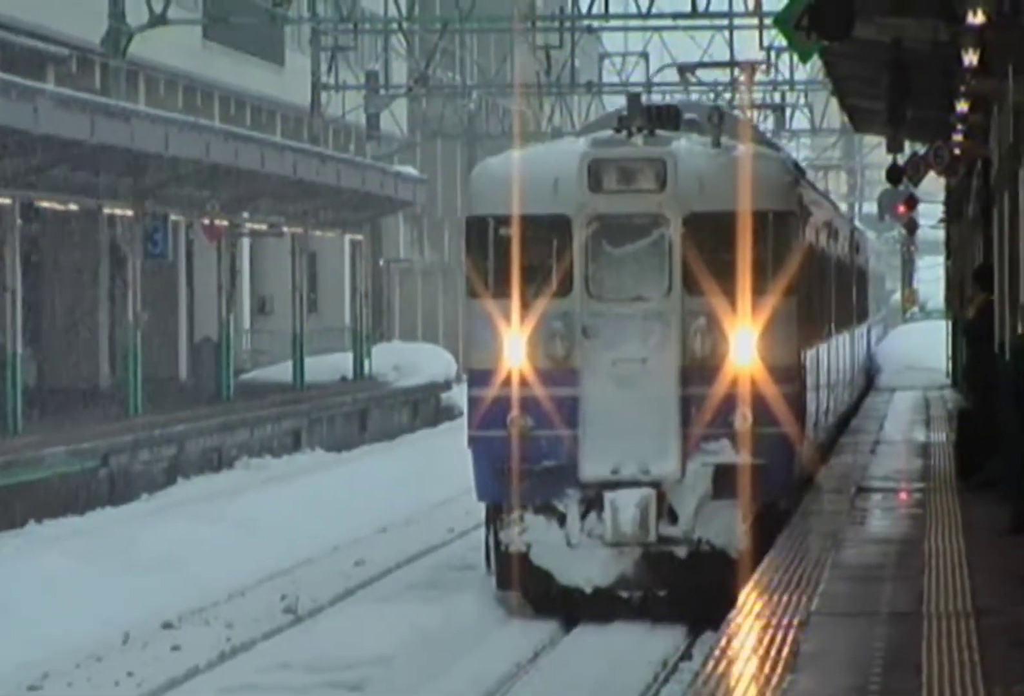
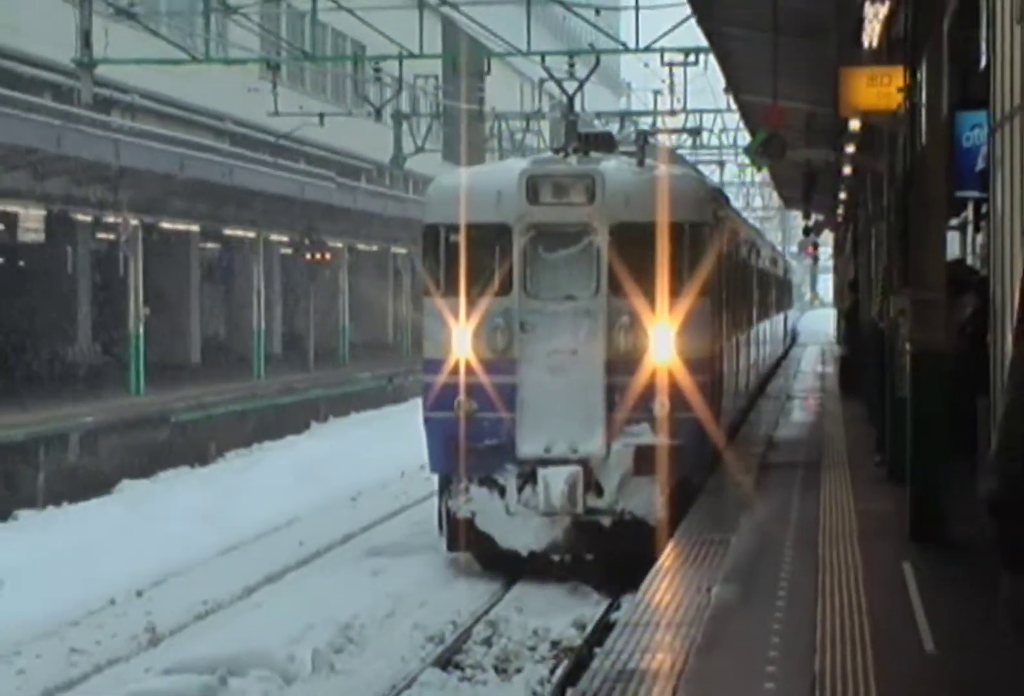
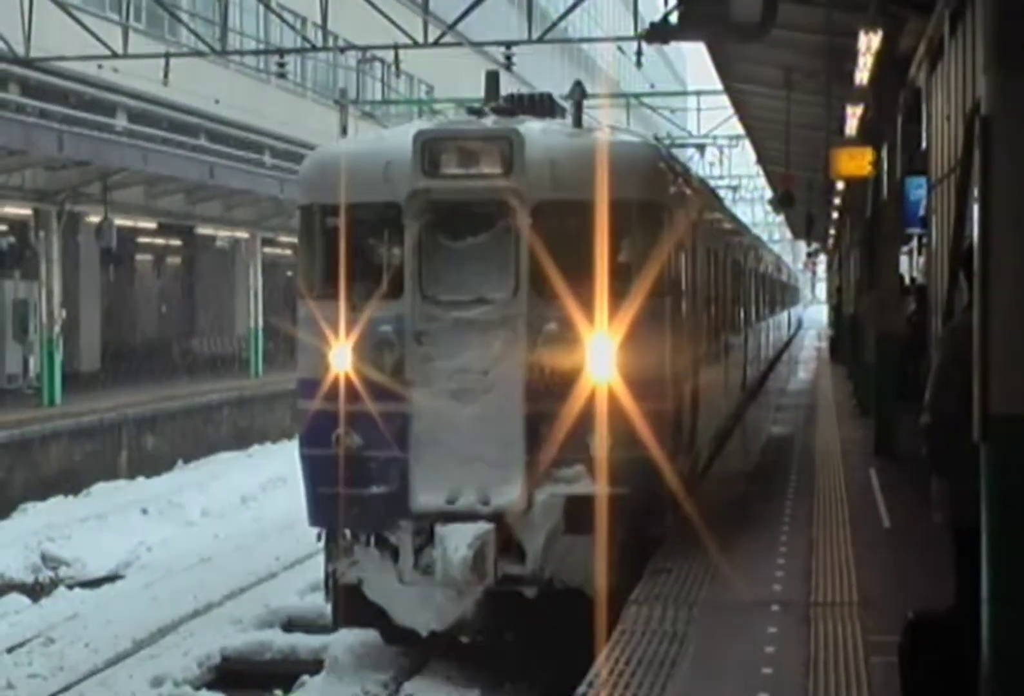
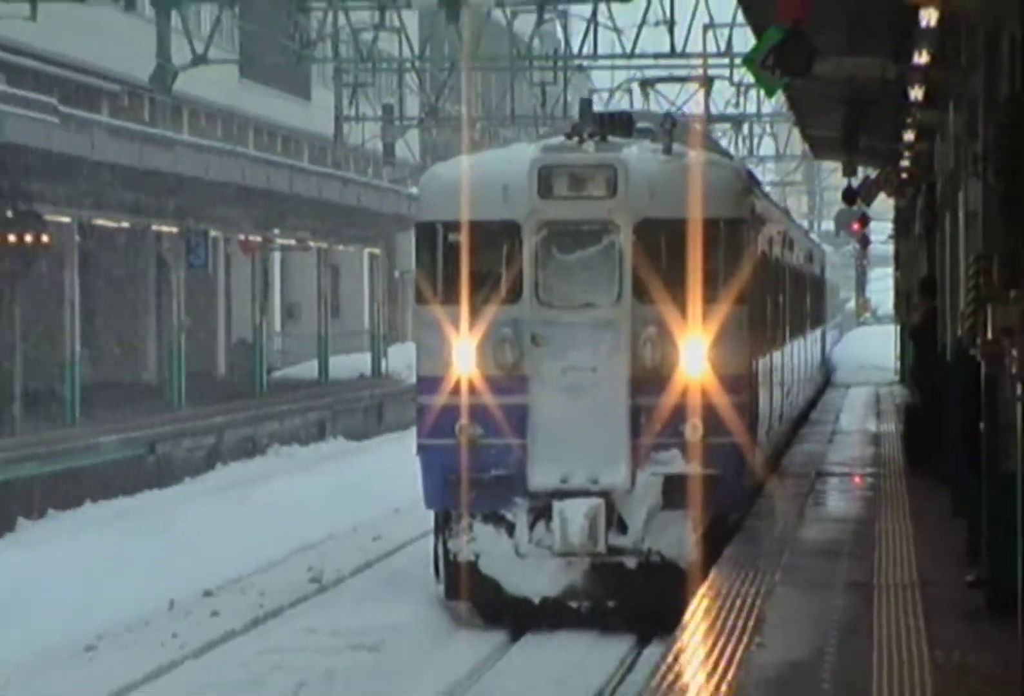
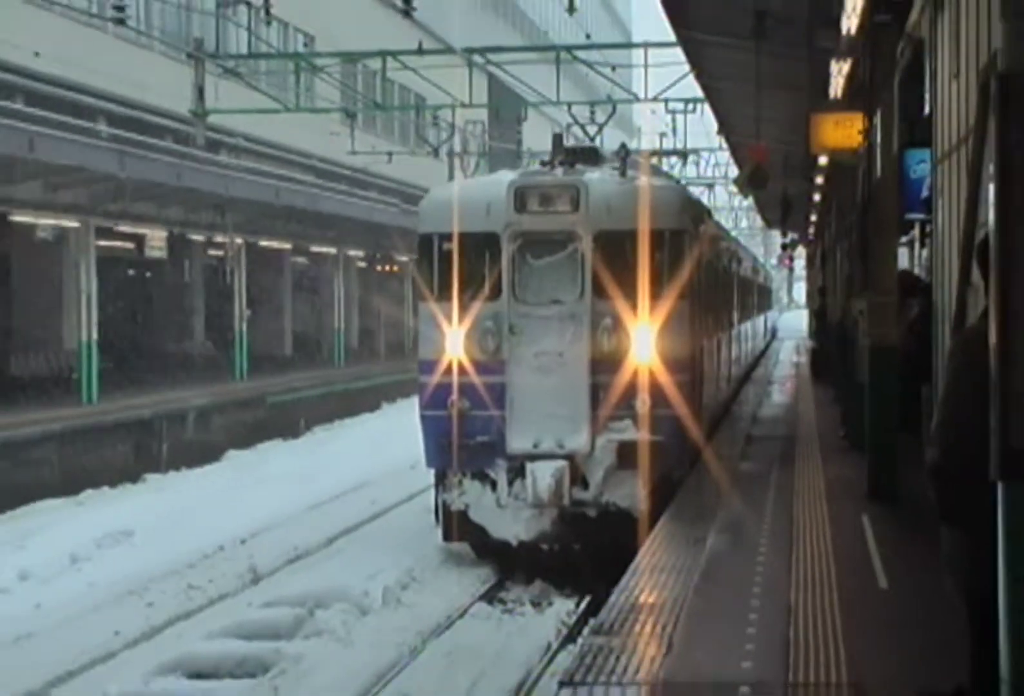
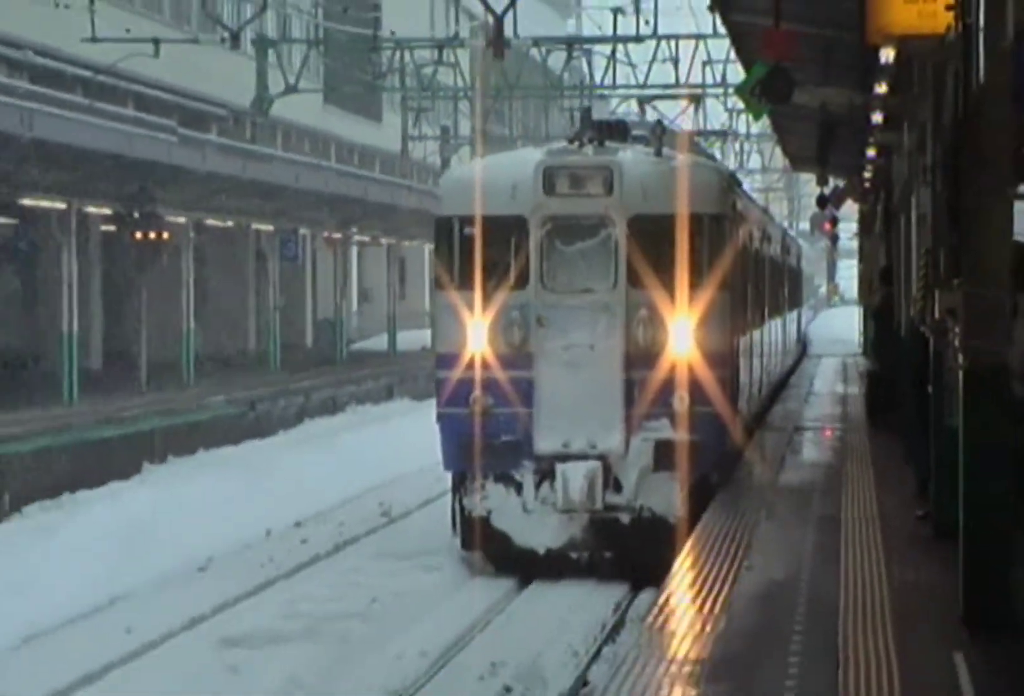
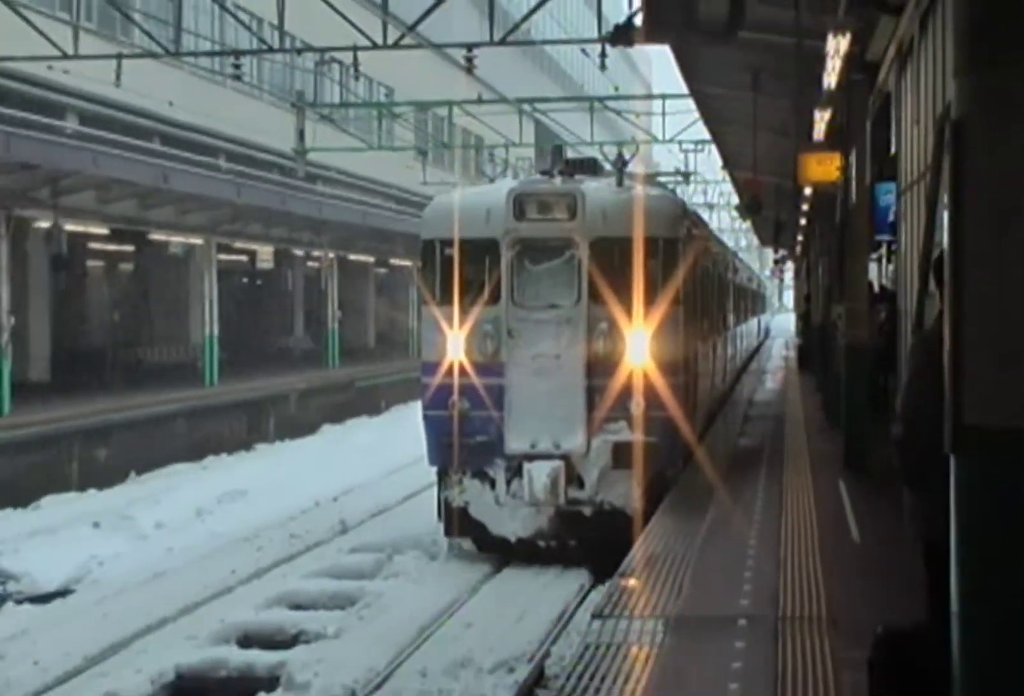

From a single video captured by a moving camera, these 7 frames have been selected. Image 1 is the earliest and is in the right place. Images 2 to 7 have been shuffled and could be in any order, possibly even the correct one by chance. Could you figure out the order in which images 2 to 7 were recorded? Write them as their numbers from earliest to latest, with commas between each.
4, 6, 2, 5, 7, 3
